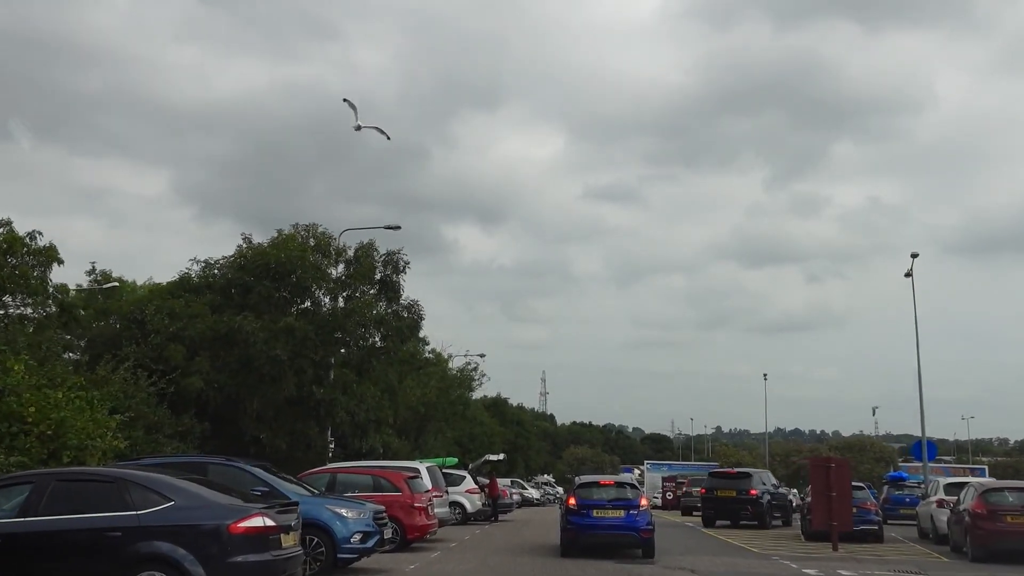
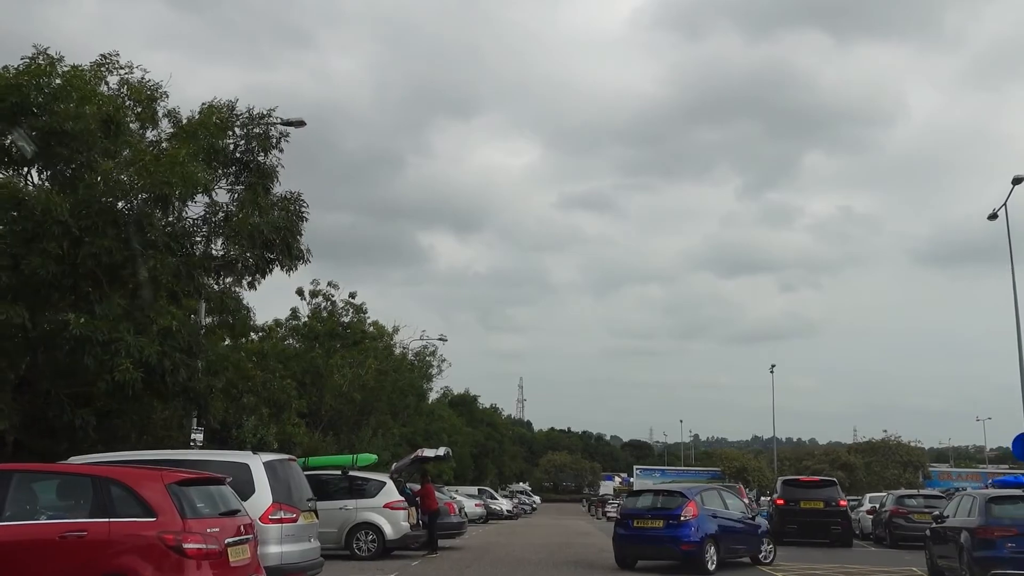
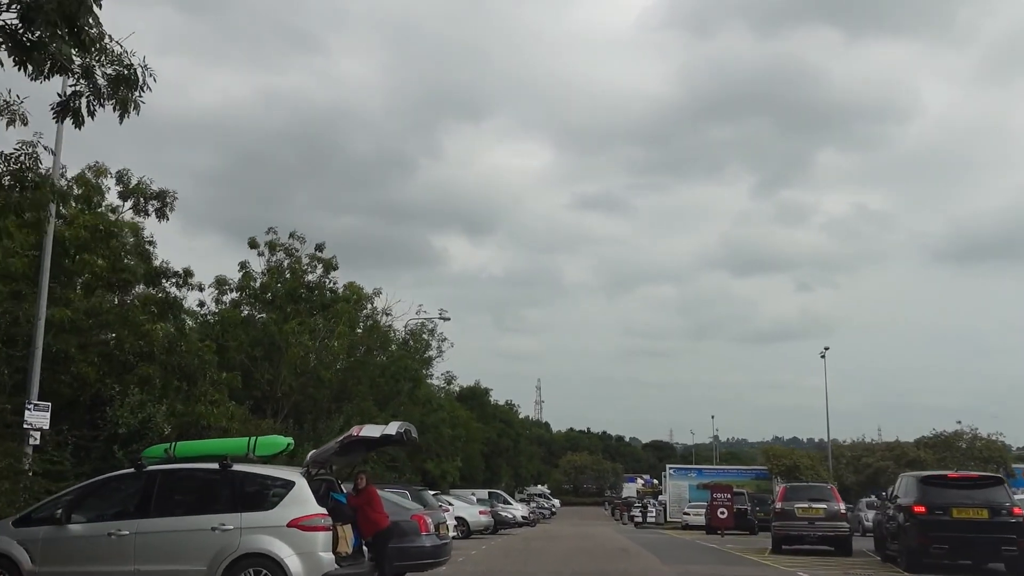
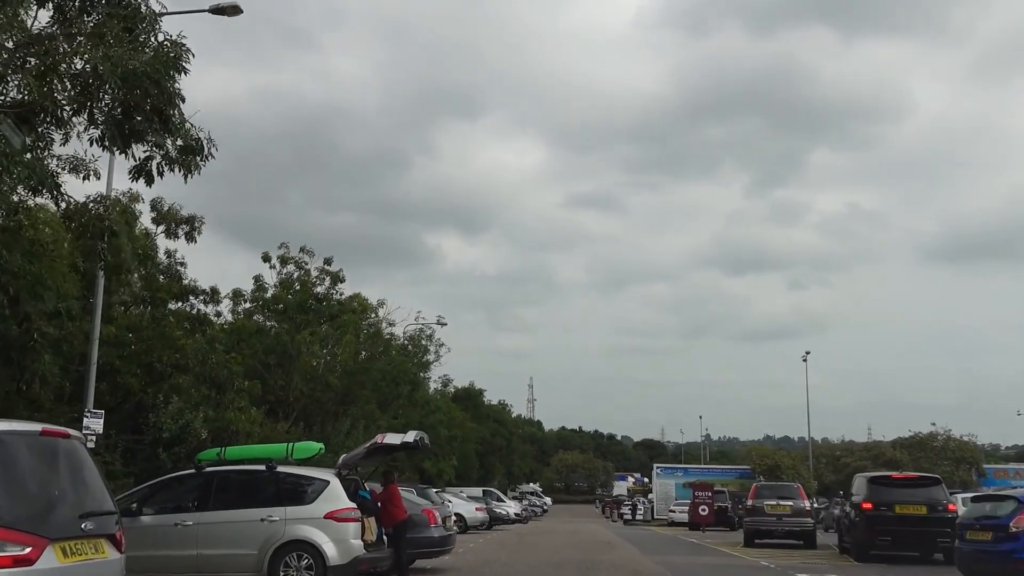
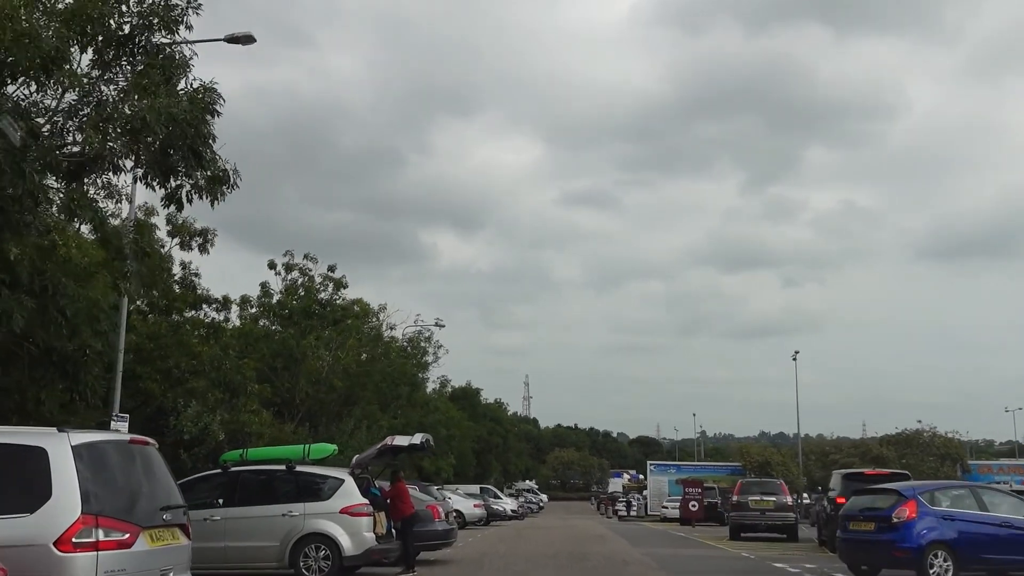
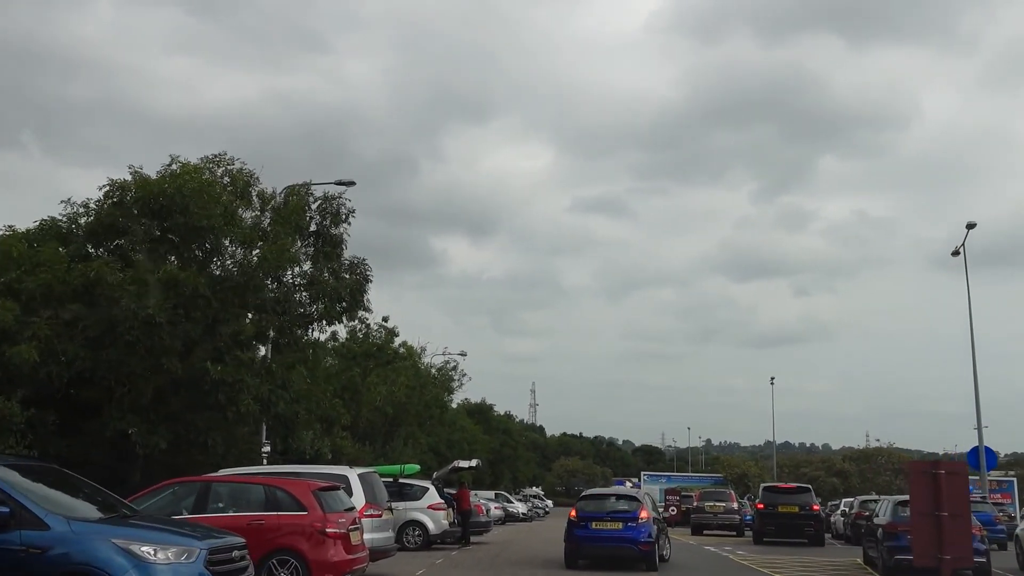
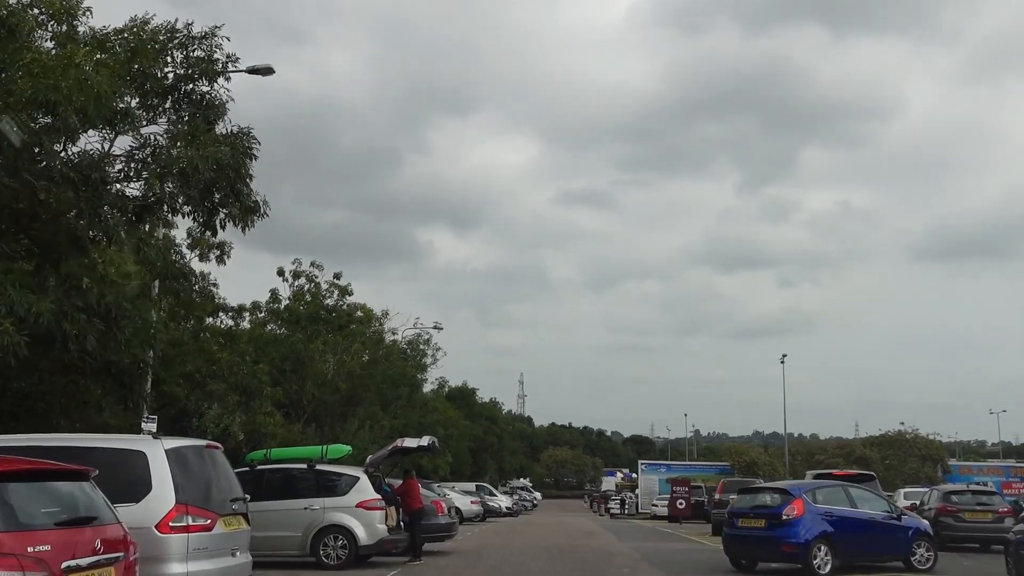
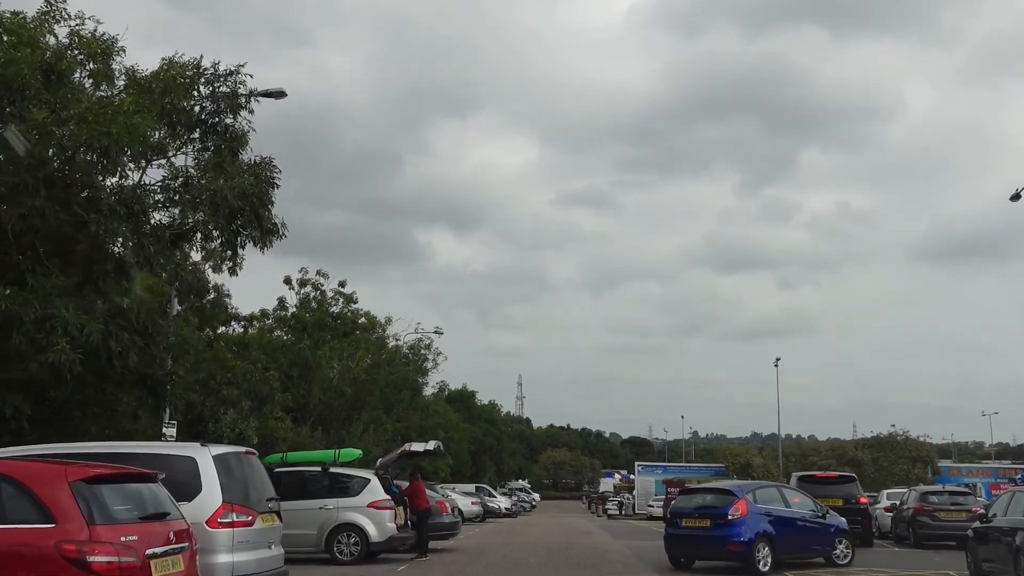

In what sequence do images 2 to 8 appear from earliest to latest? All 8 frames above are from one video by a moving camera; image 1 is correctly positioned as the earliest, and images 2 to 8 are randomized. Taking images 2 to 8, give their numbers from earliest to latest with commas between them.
6, 2, 8, 7, 5, 4, 3
